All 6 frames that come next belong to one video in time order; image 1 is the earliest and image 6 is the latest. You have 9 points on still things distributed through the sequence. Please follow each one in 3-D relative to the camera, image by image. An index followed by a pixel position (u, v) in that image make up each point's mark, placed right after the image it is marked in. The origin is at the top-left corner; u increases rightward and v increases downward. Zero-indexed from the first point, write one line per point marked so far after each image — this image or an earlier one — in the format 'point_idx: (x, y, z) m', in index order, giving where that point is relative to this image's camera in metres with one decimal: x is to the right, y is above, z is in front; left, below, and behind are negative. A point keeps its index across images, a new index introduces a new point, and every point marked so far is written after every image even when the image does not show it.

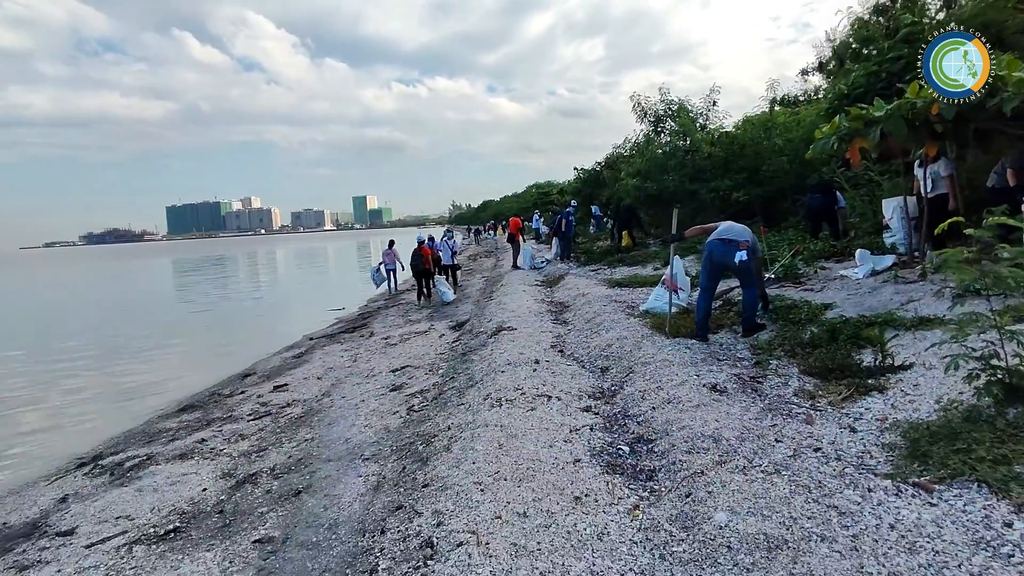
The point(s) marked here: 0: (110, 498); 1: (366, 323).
0: (-4.7, -2.3, +6.8) m
1: (-4.6, -1.1, +18.4) m
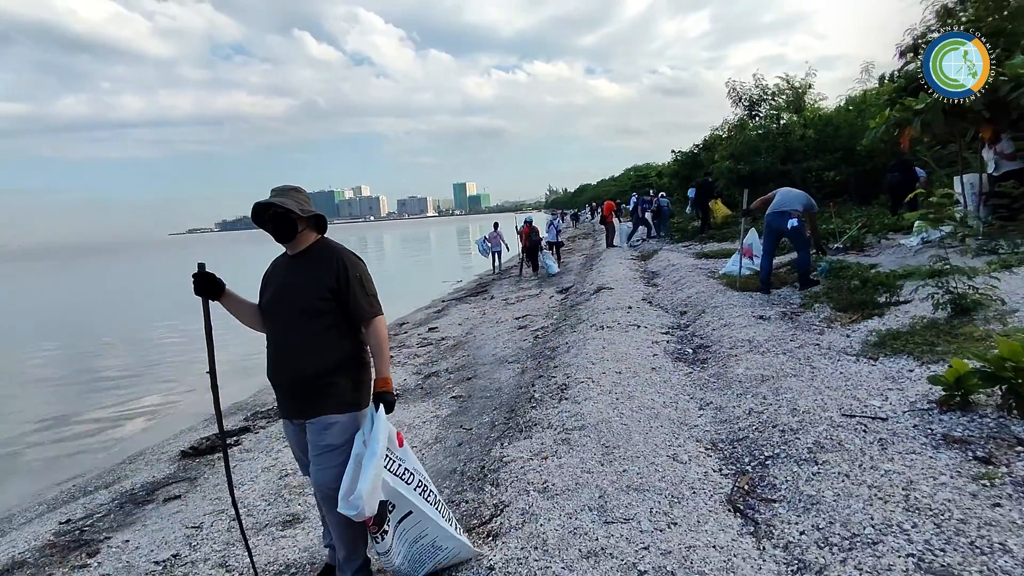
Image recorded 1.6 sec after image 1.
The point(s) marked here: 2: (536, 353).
0: (-3.0, -1.6, +10.4) m
1: (-1.0, -0.1, +21.8) m
2: (+0.4, -1.1, +9.8) m
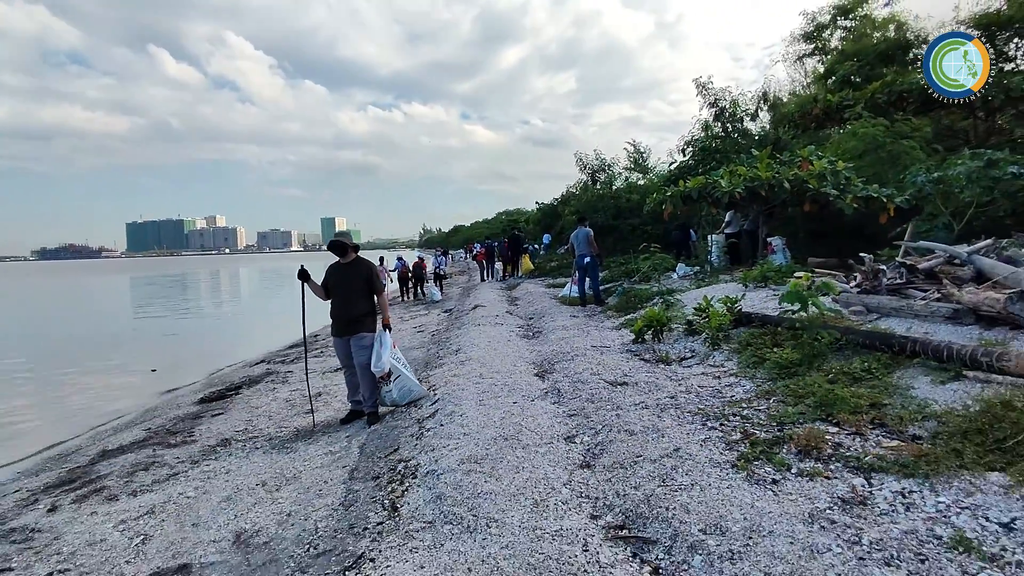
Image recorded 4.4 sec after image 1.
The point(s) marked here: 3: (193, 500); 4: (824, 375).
0: (-5.4, -1.8, +14.5) m
1: (-6.0, -1.1, +26.1) m
2: (-2.0, -1.3, +14.7) m
3: (-3.5, -2.3, +6.3) m
4: (+3.5, -1.0, +6.5) m
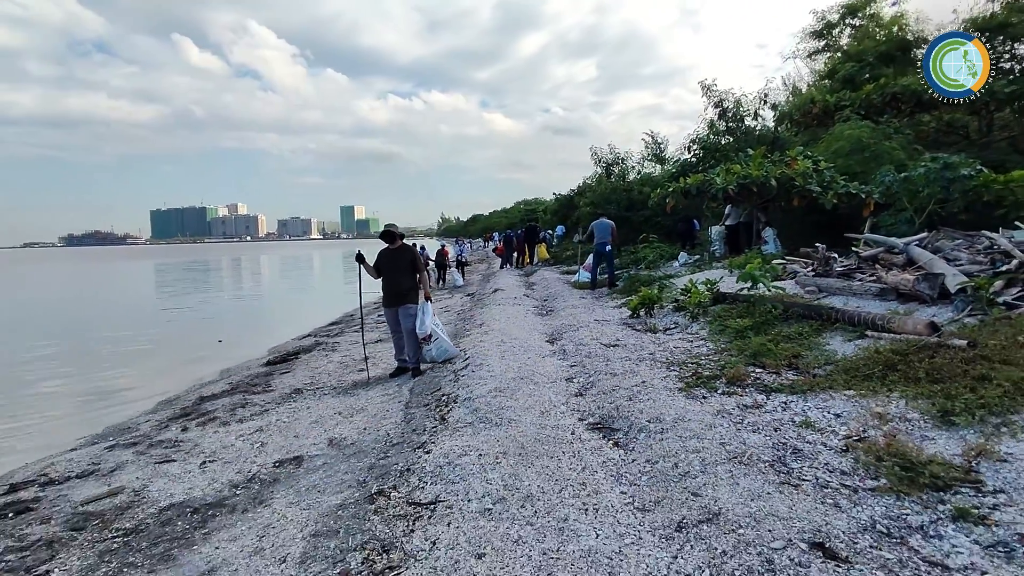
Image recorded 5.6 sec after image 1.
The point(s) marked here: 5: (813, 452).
0: (-4.9, -1.3, +16.7) m
1: (-5.1, -0.4, +28.3) m
2: (-1.5, -0.9, +16.8) m
3: (-3.3, -2.0, +8.5) m
4: (+3.7, -0.7, +8.4) m
5: (+2.4, -1.3, +4.7) m
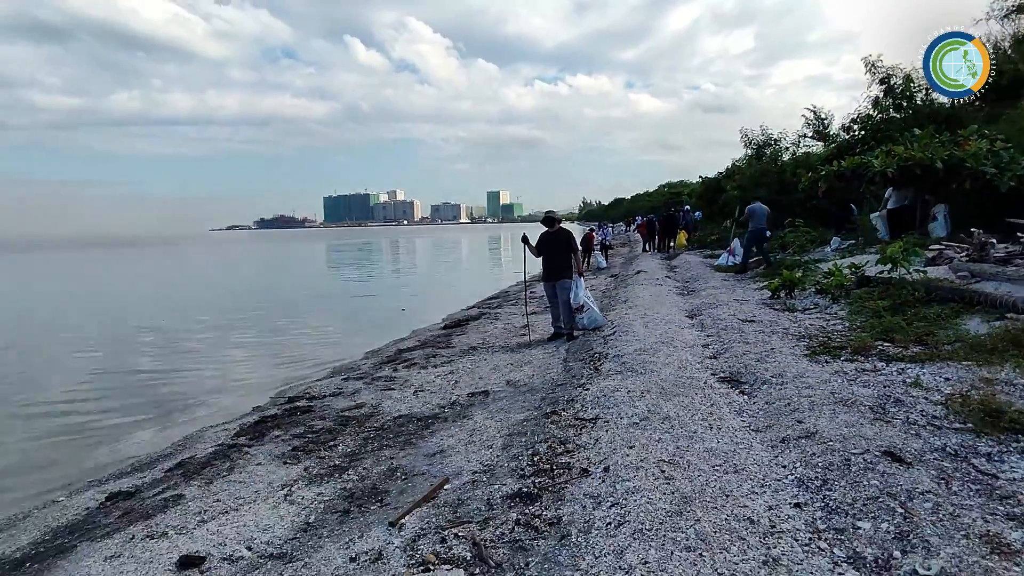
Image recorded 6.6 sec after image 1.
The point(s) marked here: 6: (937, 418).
0: (-0.4, -0.6, +19.1) m
1: (+2.2, +0.6, +30.4) m
2: (+3.0, -0.3, +18.3) m
3: (-0.7, -1.5, +10.7) m
4: (+6.1, -0.4, +8.9) m
5: (+3.9, -1.1, +5.7) m
6: (+3.9, -1.2, +5.3) m
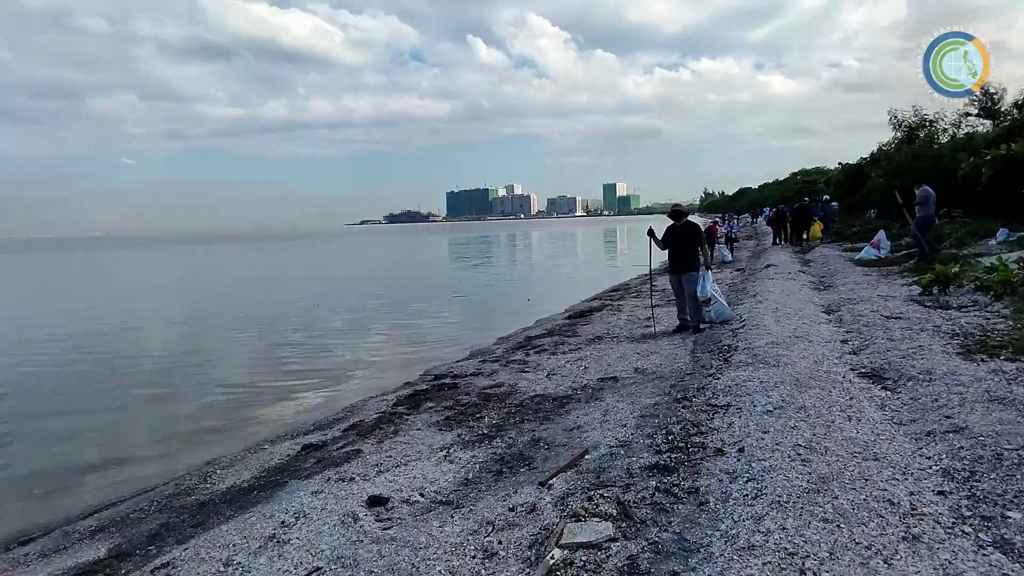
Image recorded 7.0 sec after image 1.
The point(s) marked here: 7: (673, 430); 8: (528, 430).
0: (+3.7, -0.3, +19.3) m
1: (+8.5, +0.9, +29.9) m
2: (+6.8, -0.1, +17.9) m
3: (+1.7, -1.3, +11.2) m
4: (+8.0, -0.4, +8.1) m
5: (+5.3, -1.1, +5.3) m
6: (+5.2, -1.1, +5.0) m
7: (+1.8, -1.6, +6.3) m
8: (+0.2, -1.9, +7.5) m
